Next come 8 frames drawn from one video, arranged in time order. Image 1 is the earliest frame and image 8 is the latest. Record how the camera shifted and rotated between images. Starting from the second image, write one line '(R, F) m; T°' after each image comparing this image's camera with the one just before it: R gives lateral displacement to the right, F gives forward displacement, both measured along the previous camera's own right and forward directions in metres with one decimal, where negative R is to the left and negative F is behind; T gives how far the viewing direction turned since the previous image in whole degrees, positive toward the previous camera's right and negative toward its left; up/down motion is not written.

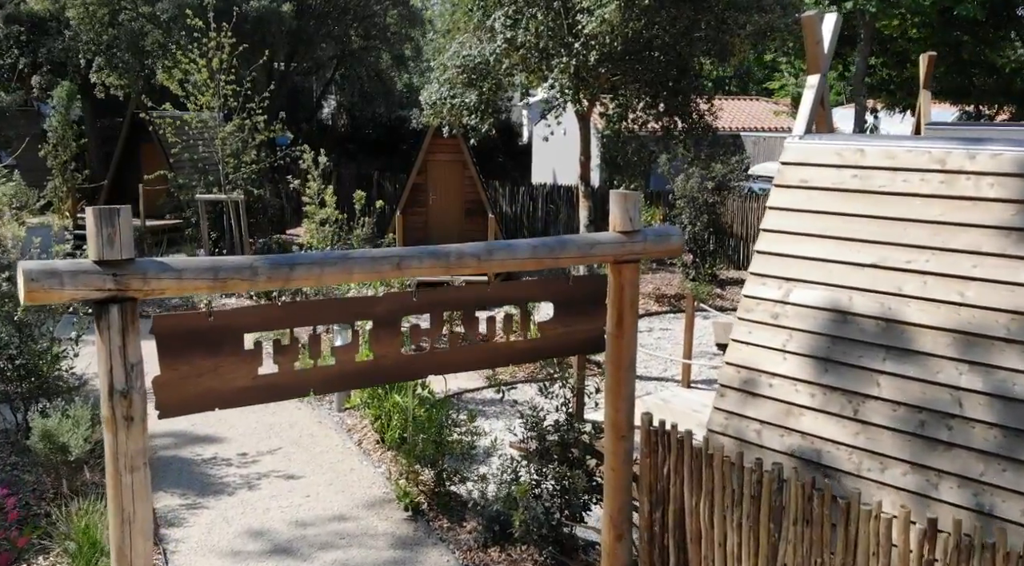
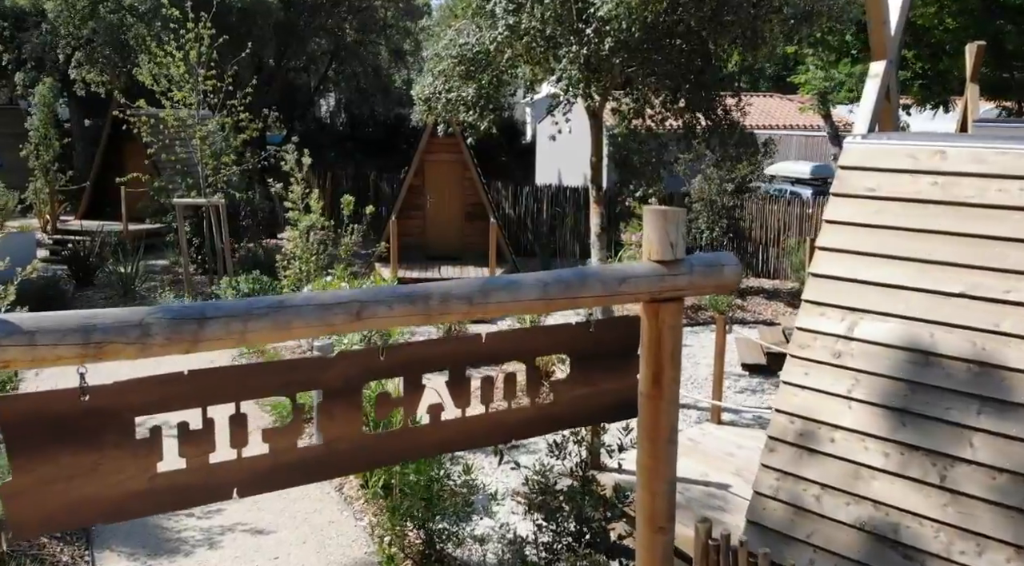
(0.0, +1.0) m; 0°
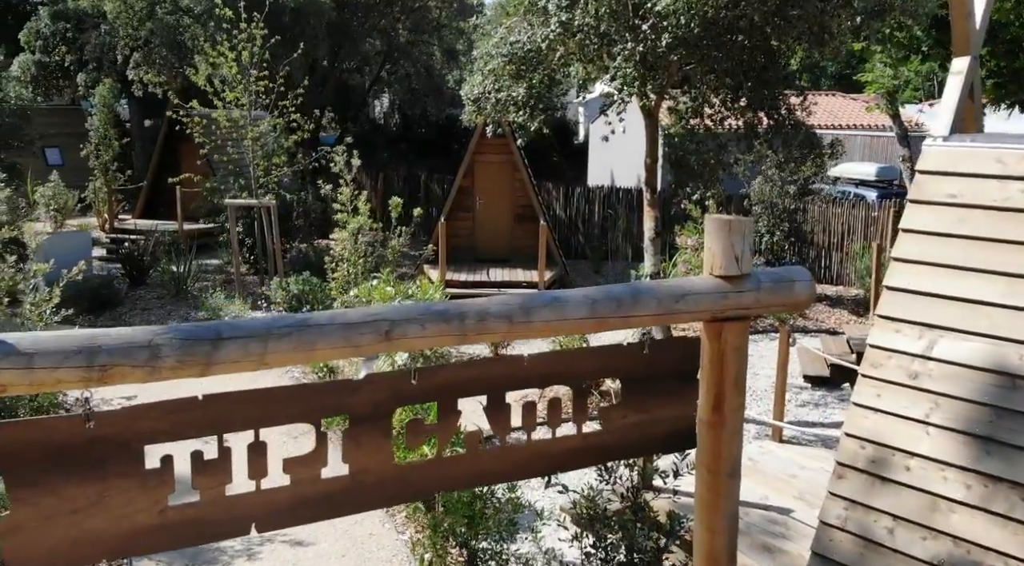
(0.0, +0.3) m; -3°
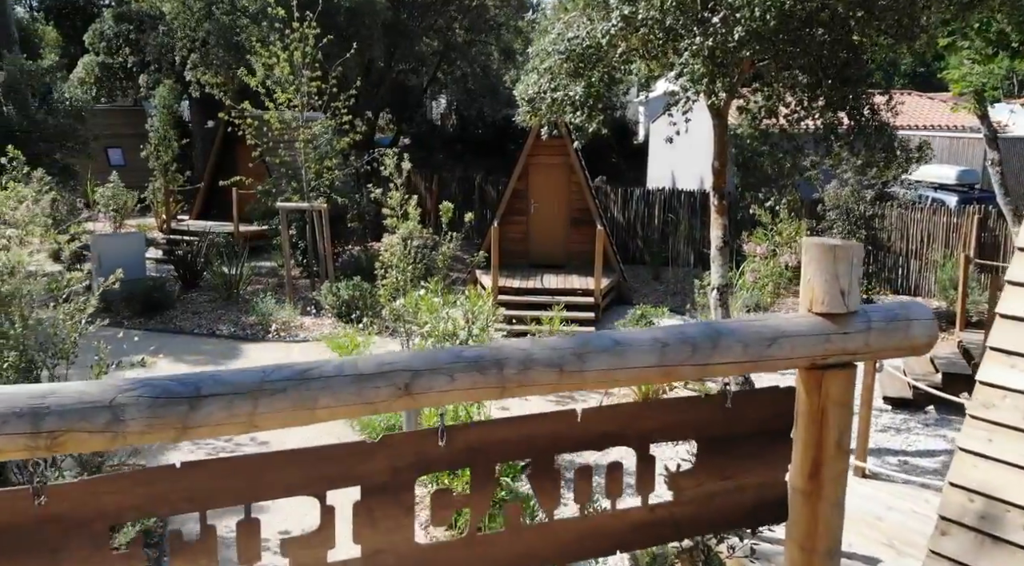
(0.0, +0.5) m; -3°
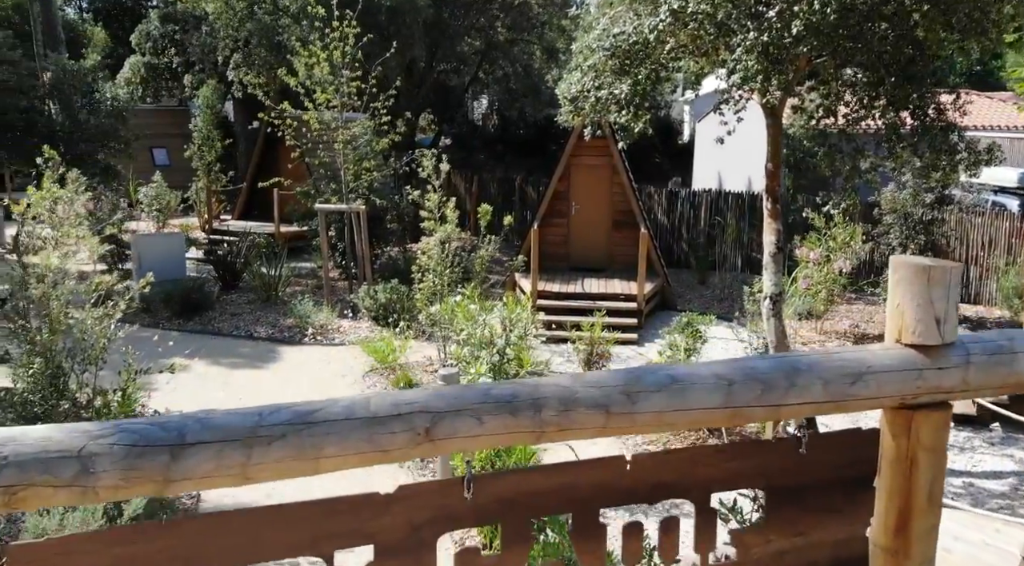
(0.0, +0.3) m; -2°
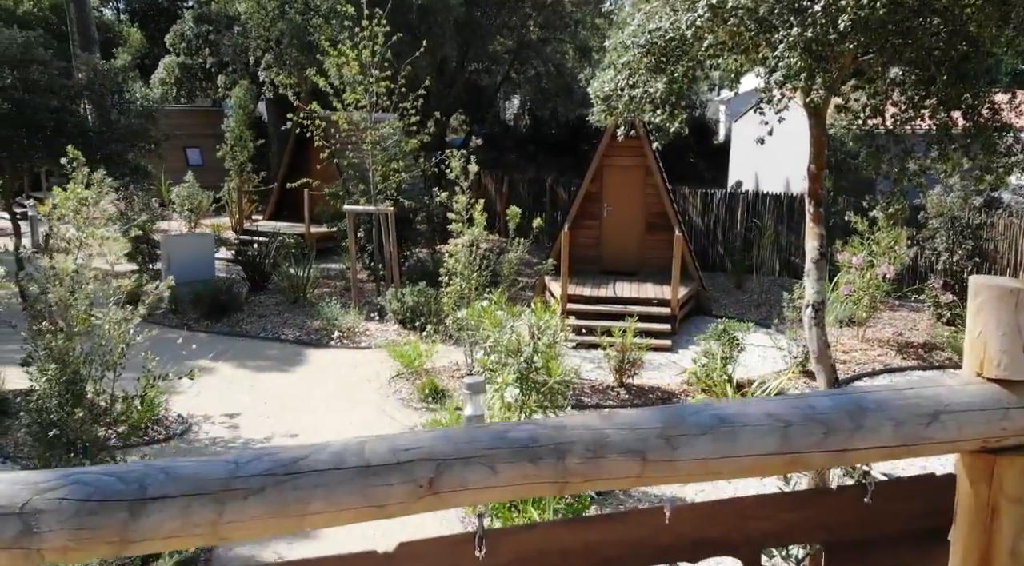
(0.0, +0.2) m; -2°
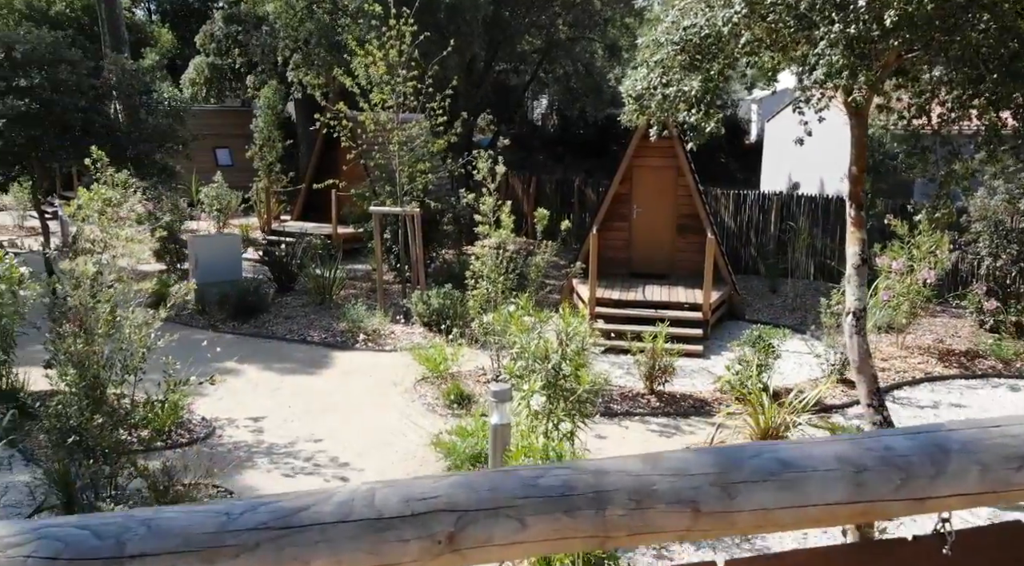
(0.0, +0.2) m; -2°
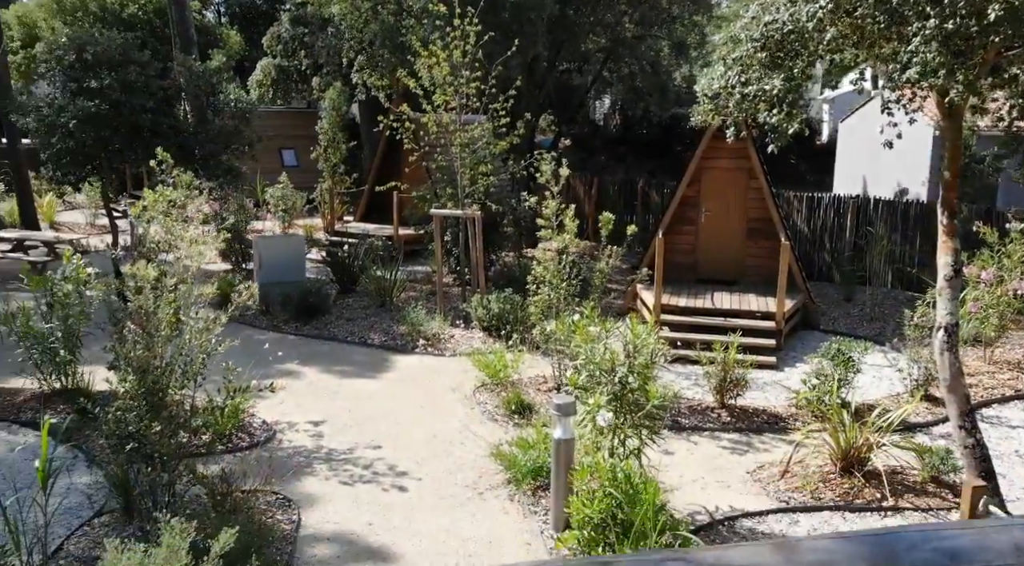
(0.0, +0.2) m; -4°
